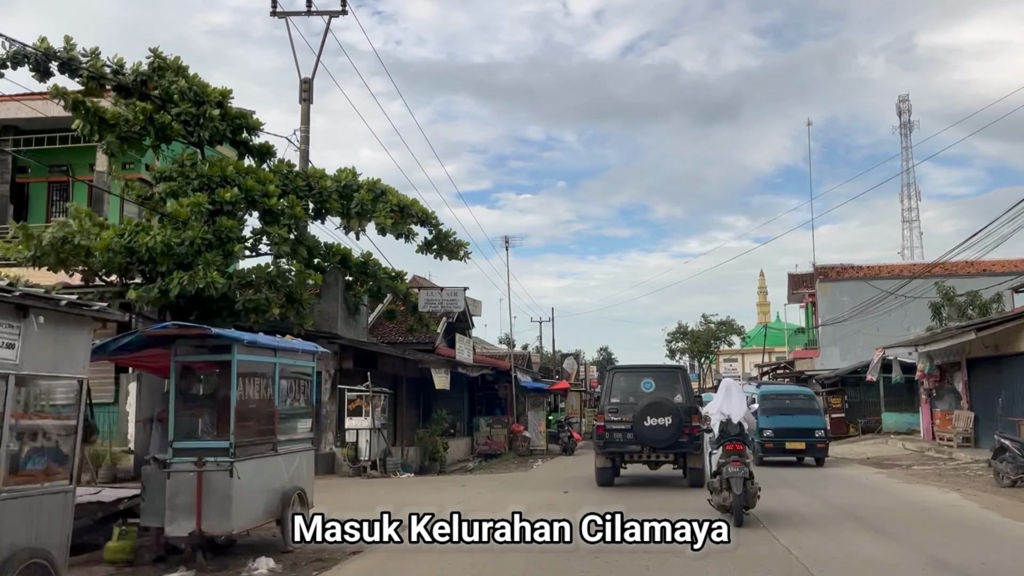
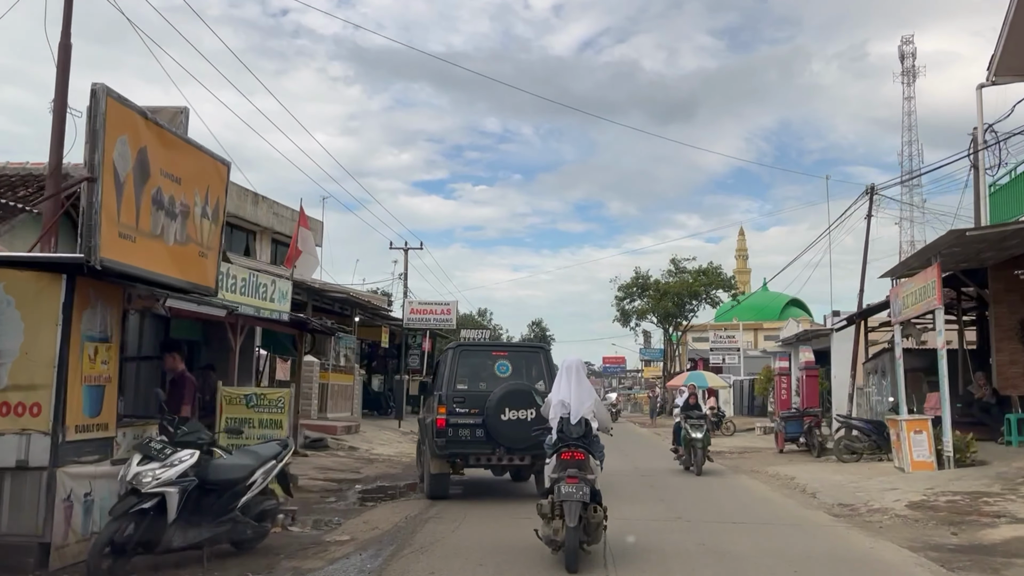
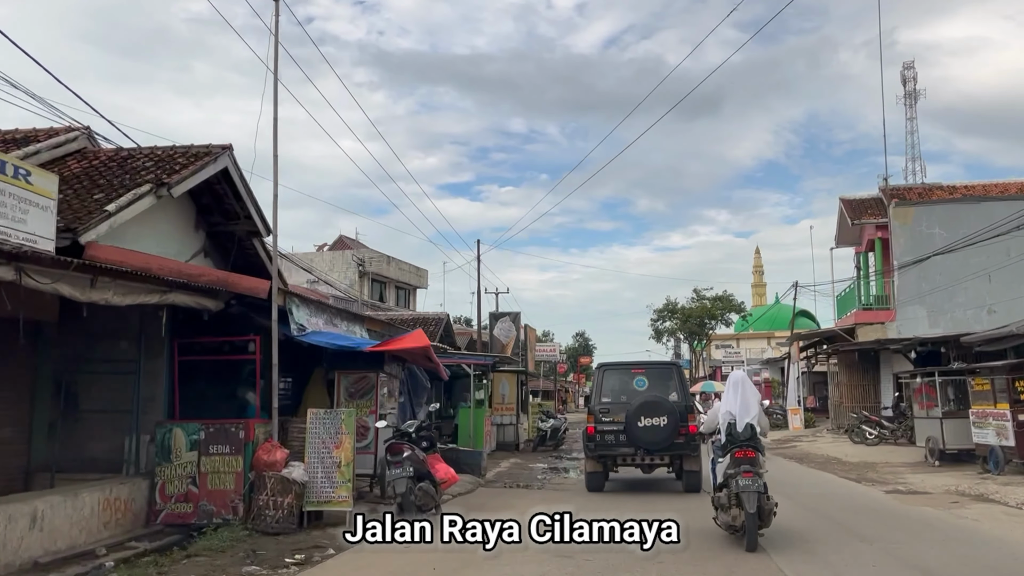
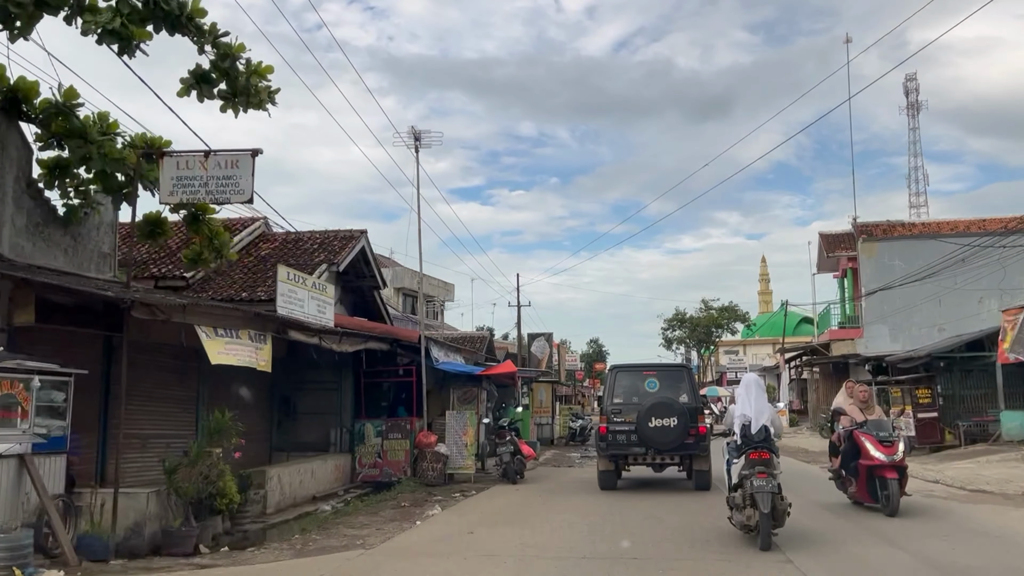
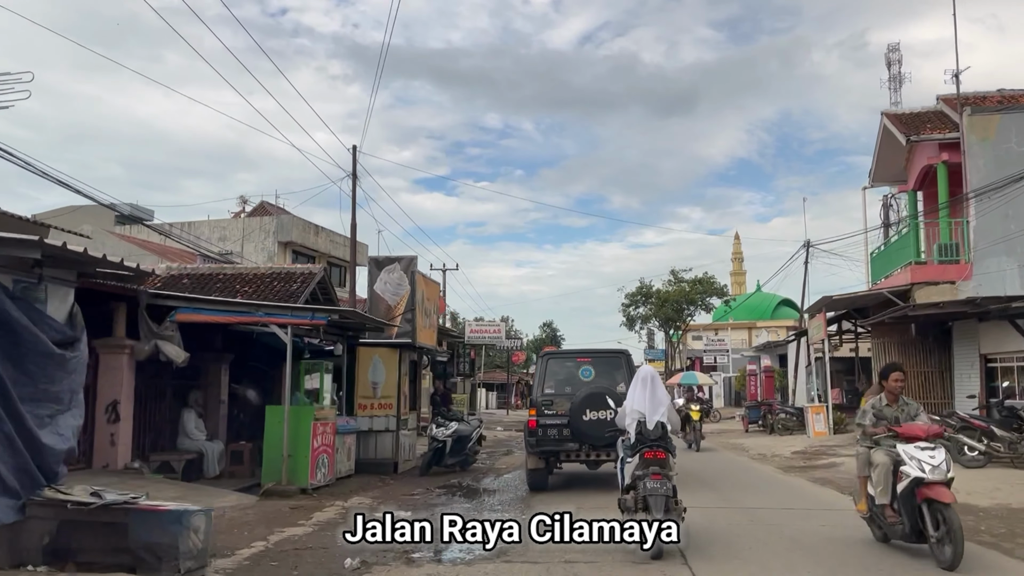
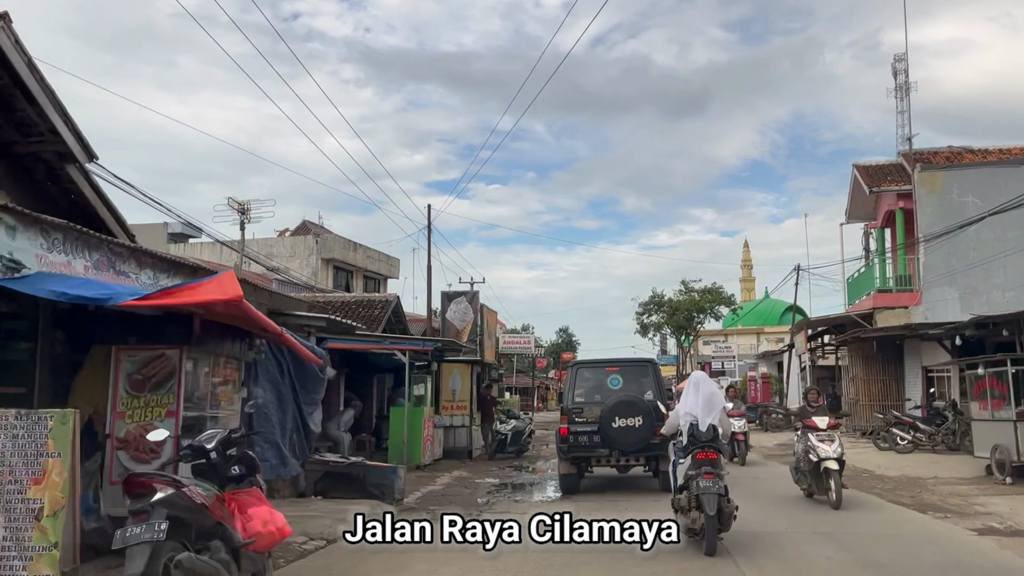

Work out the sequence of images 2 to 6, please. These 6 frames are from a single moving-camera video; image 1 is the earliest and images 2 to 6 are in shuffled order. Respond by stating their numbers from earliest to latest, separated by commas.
4, 3, 6, 5, 2
